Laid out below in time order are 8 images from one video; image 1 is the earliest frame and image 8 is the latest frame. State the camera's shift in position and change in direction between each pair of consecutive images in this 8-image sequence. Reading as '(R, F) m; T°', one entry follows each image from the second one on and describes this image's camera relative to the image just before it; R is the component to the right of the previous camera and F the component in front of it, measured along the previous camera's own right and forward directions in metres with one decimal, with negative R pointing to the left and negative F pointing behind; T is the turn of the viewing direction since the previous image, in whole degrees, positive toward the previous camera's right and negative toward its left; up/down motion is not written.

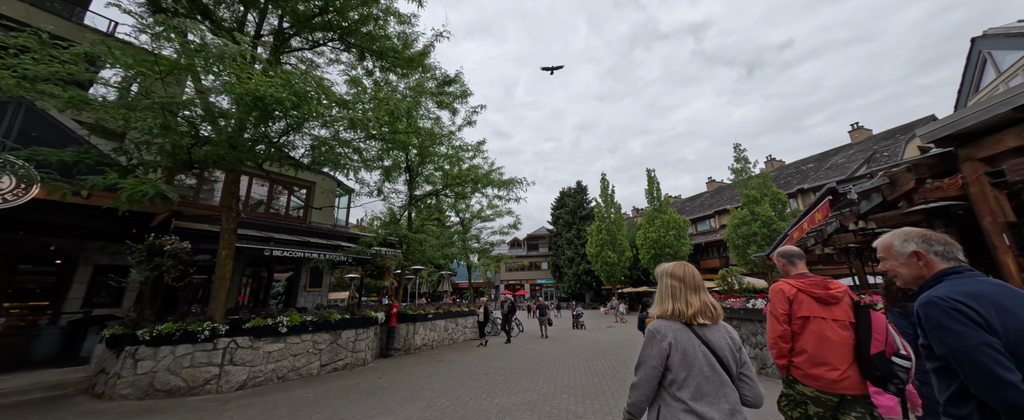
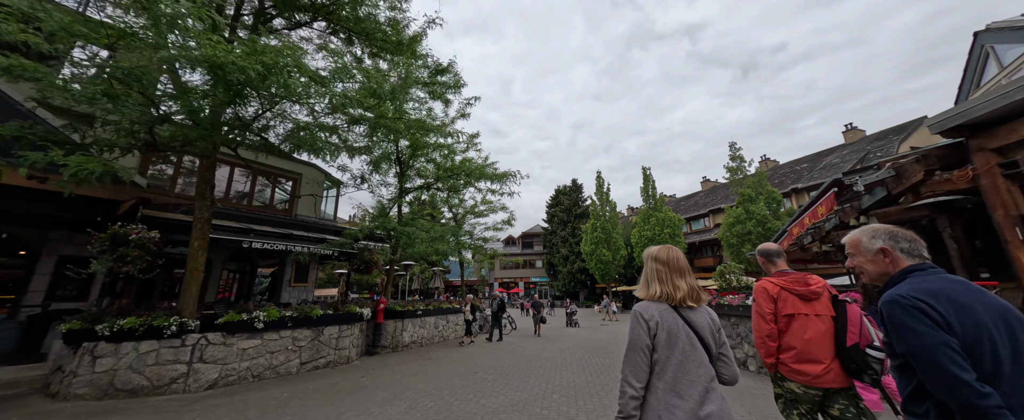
(+0.1, +0.3) m; +1°
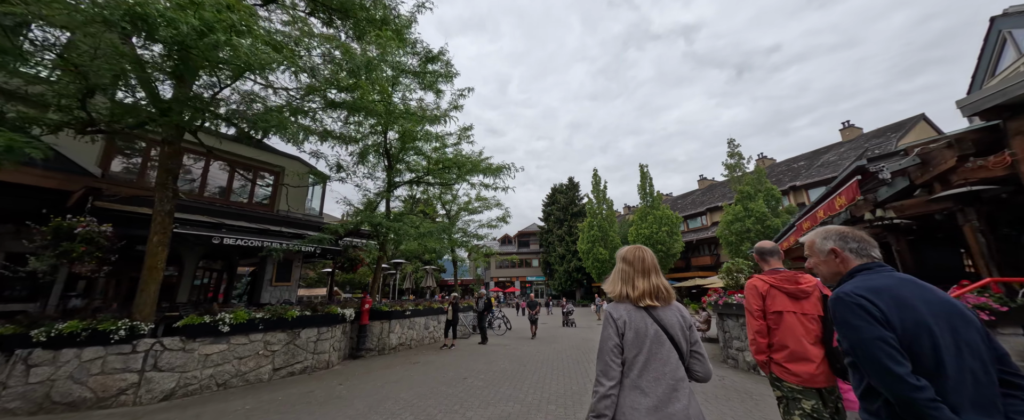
(+0.1, +0.5) m; +1°
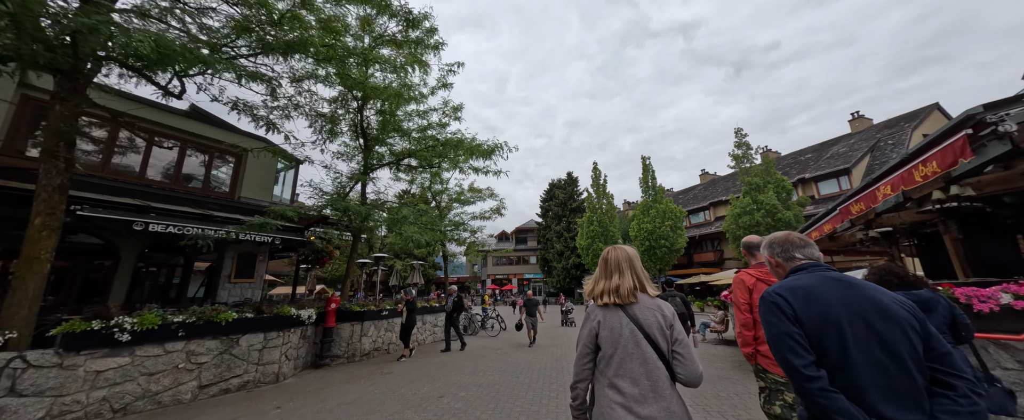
(+0.2, +1.3) m; 0°
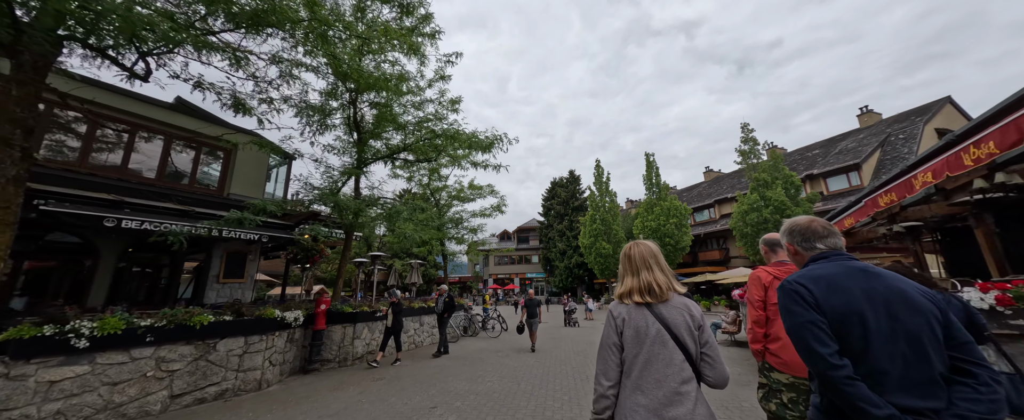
(0.0, +0.5) m; 0°
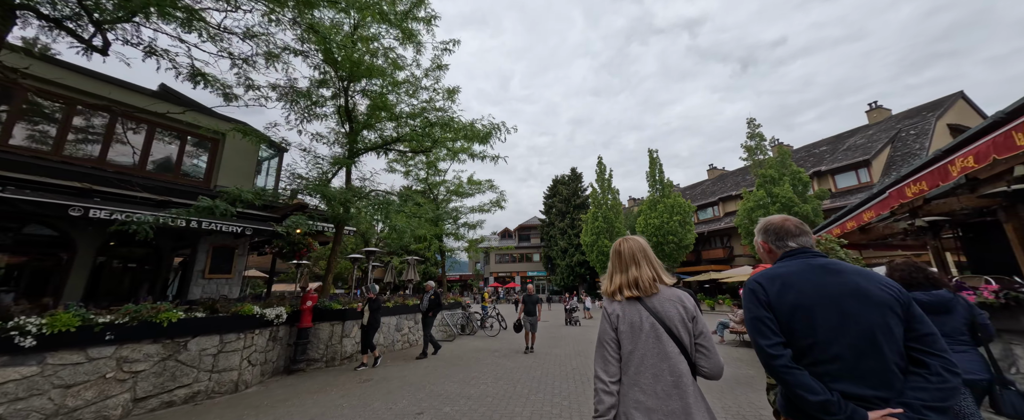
(+0.1, +0.4) m; 0°
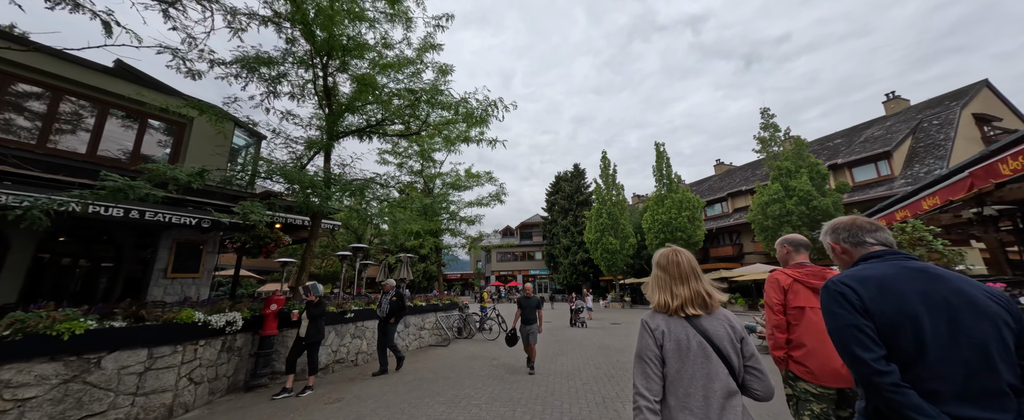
(+0.1, +1.0) m; 0°
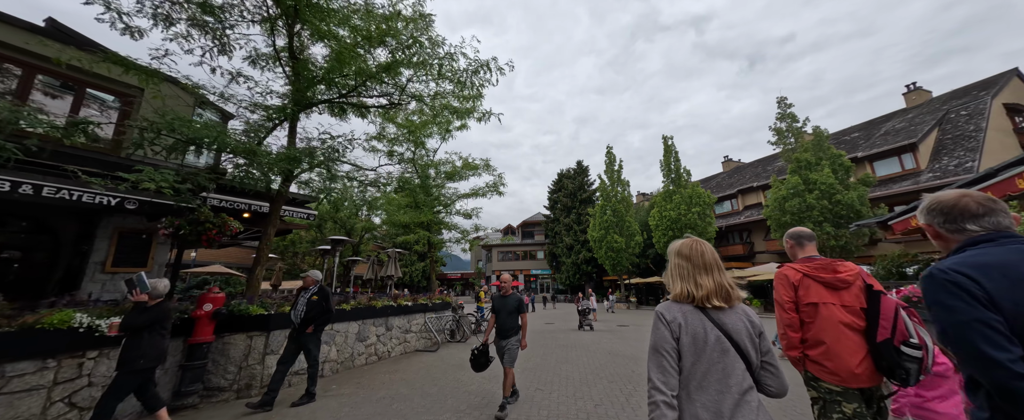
(+0.1, +1.2) m; 0°
